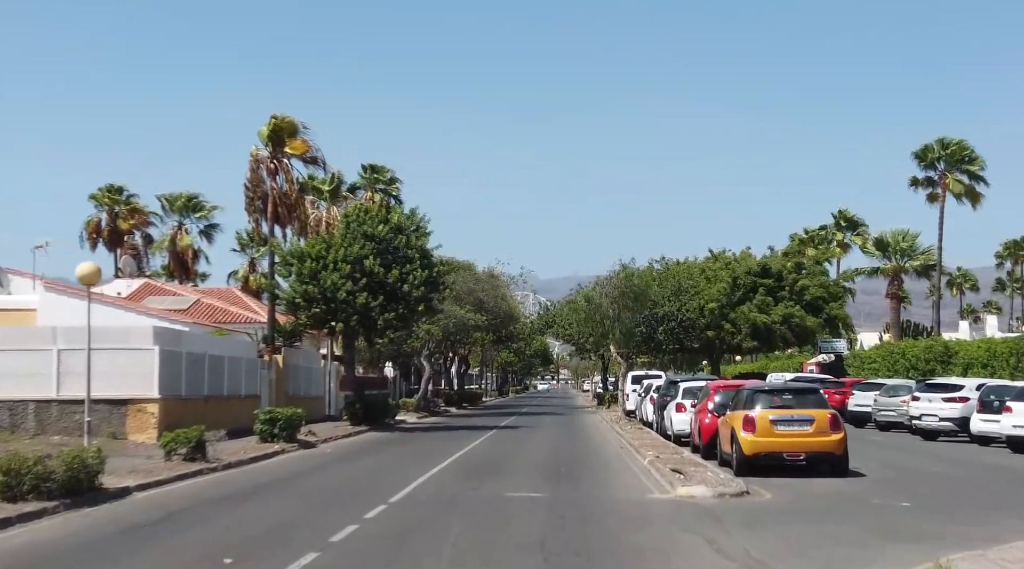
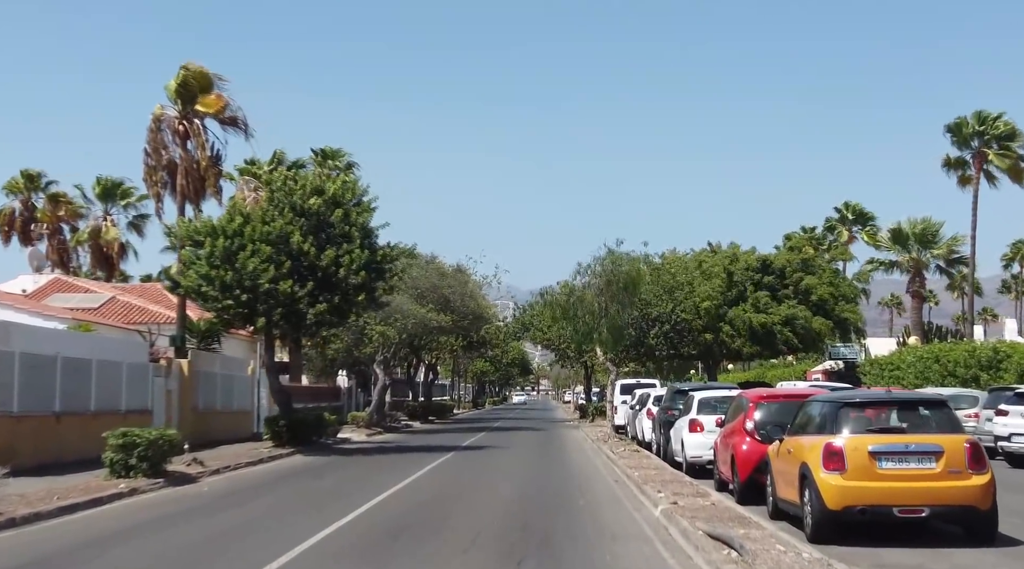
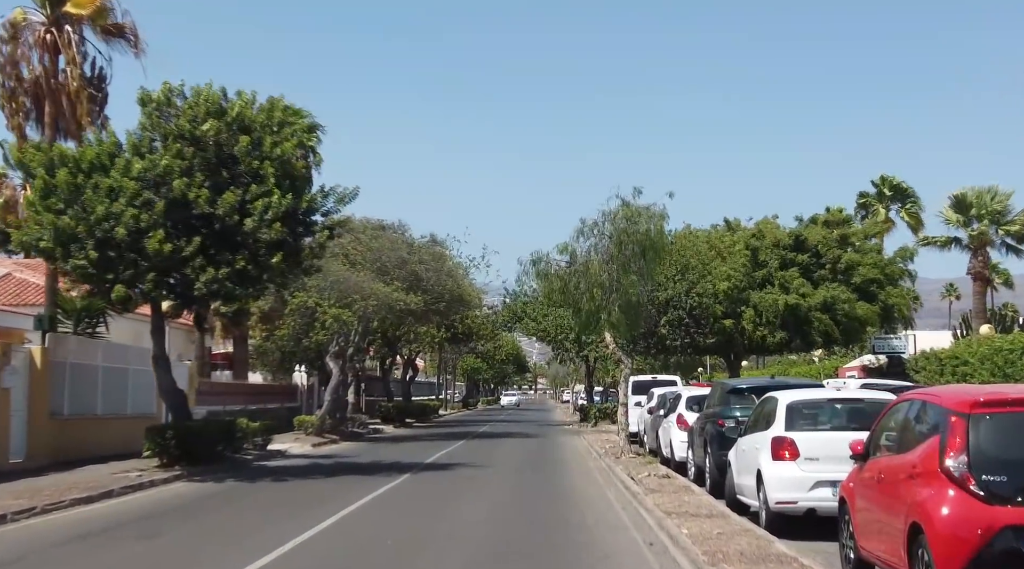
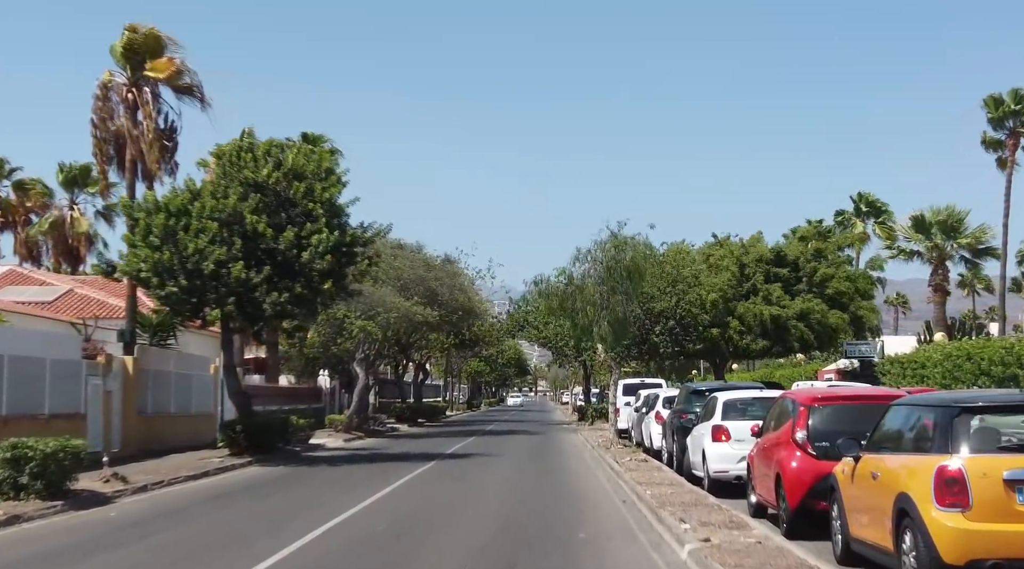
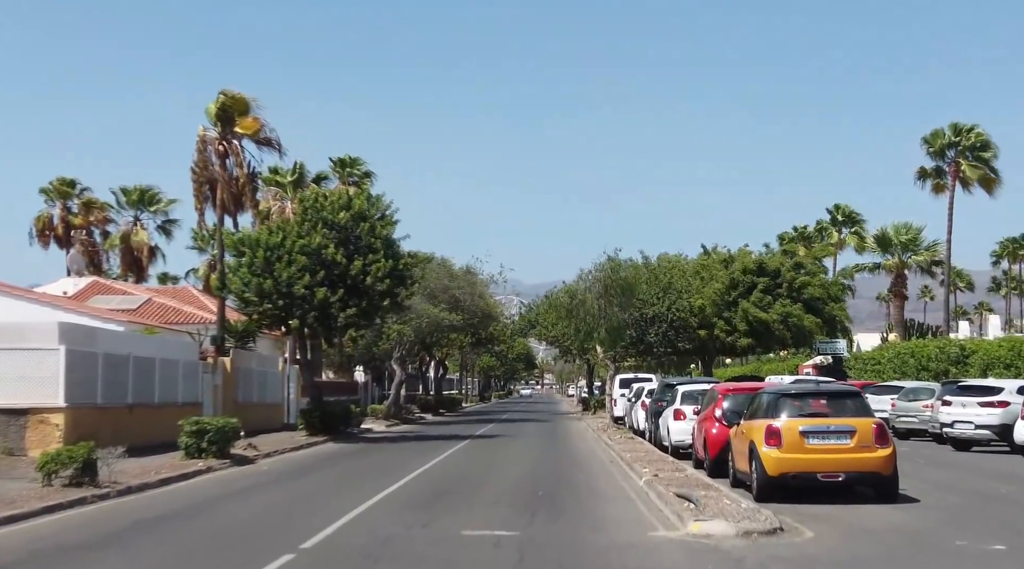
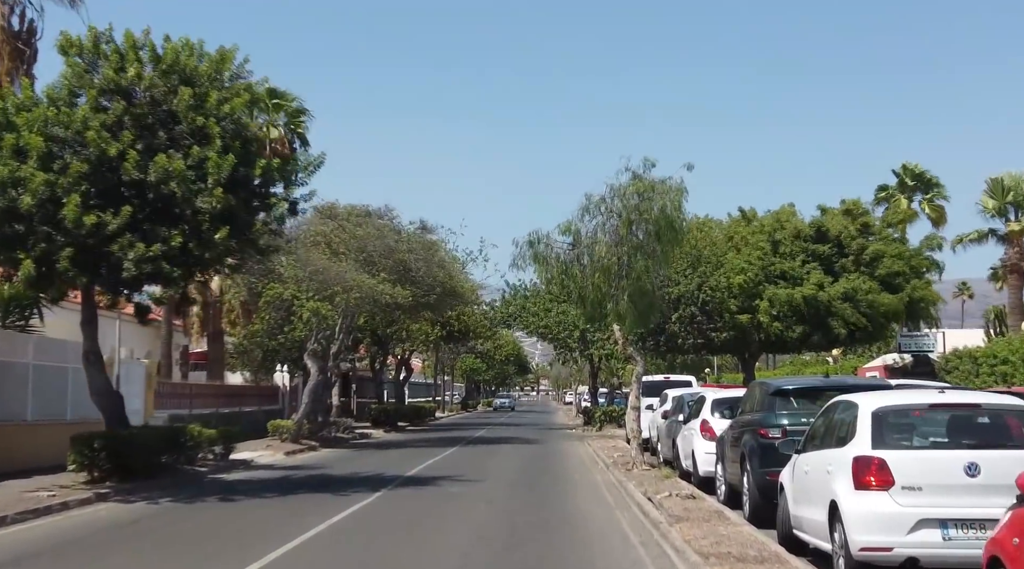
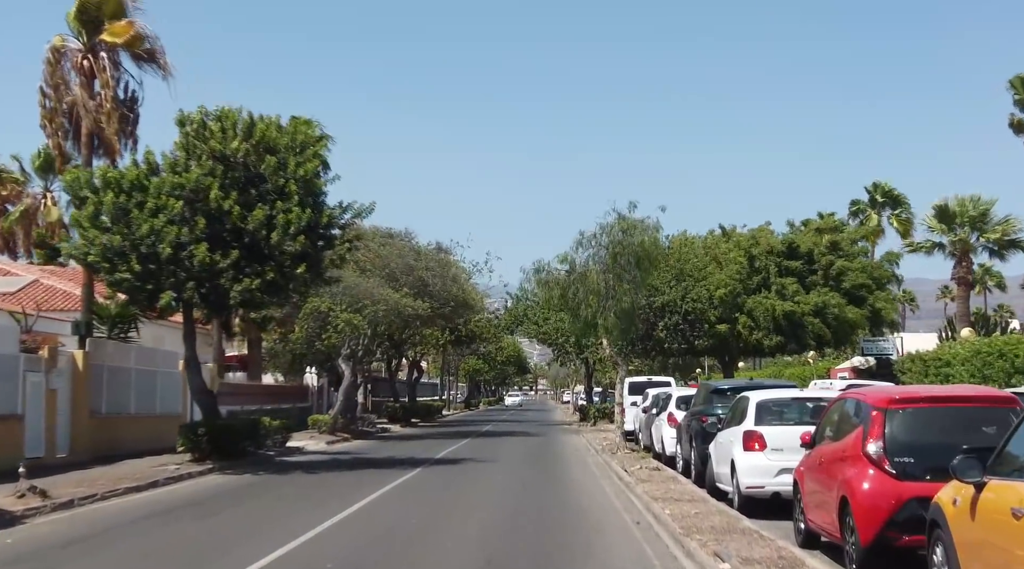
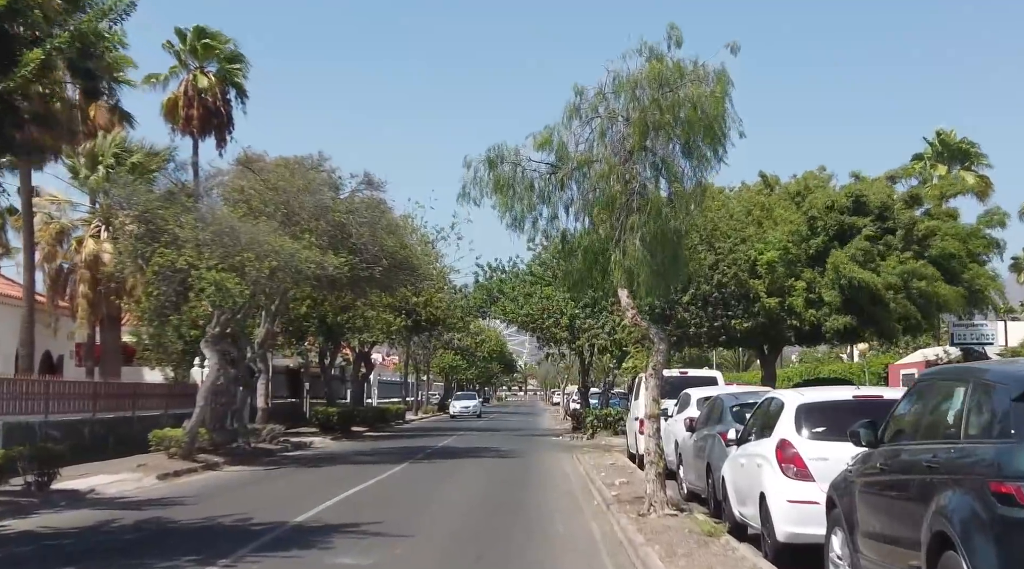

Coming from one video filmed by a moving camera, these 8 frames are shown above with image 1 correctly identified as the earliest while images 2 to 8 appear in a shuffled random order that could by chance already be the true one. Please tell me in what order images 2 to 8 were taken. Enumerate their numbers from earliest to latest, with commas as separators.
5, 2, 4, 7, 3, 6, 8
